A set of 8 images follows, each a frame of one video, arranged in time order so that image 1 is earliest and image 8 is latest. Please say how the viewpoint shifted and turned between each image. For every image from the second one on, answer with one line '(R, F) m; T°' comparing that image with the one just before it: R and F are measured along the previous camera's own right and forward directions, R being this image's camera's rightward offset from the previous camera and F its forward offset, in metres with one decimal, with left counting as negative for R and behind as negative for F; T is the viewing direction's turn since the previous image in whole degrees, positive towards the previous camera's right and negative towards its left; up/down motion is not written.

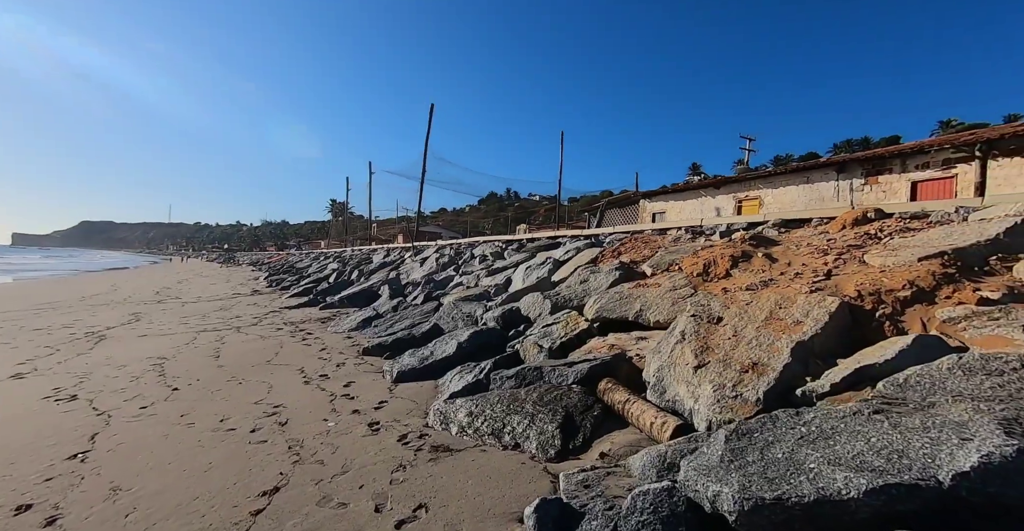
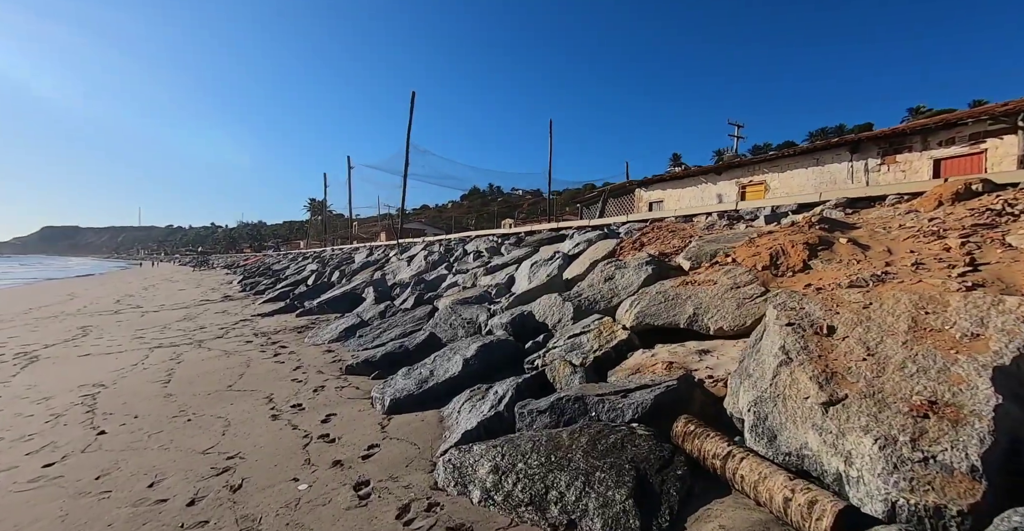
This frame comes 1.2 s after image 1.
(-0.2, +0.8) m; +2°
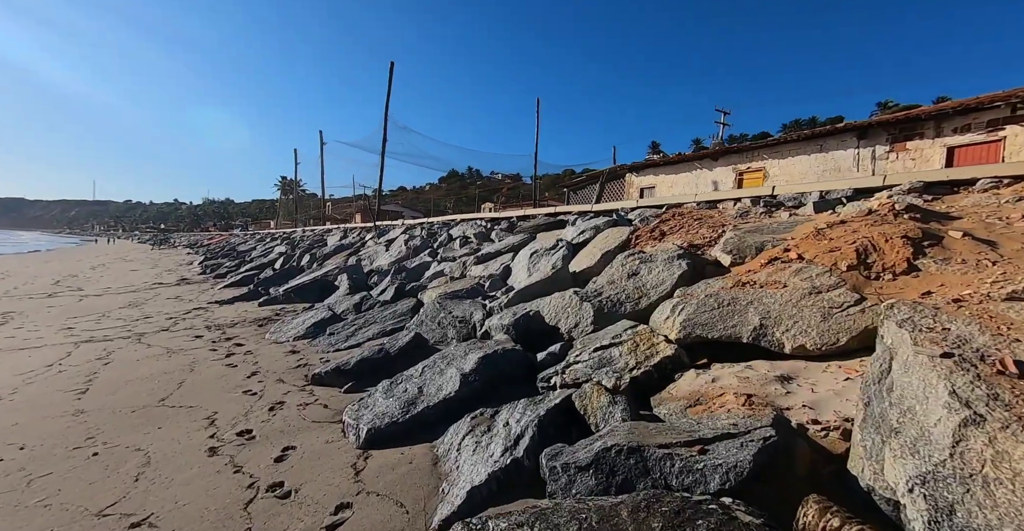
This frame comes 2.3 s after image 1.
(-0.2, +0.7) m; +3°
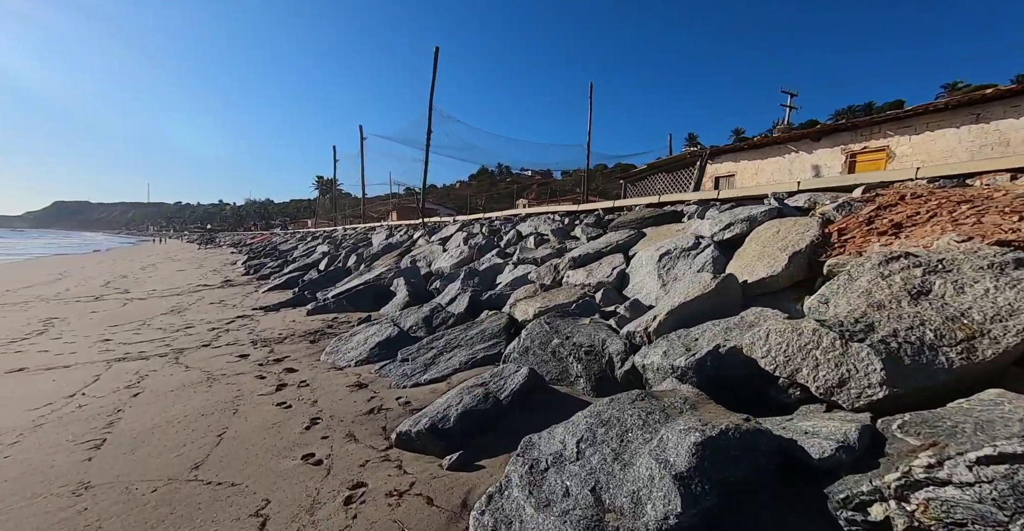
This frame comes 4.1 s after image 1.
(-0.8, +1.2) m; -4°
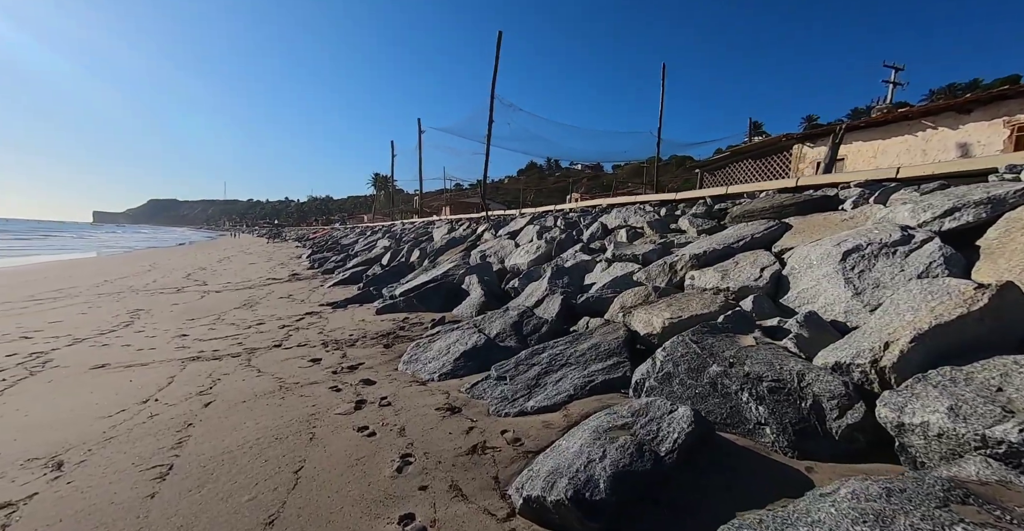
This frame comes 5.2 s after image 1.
(-0.6, +0.8) m; -7°
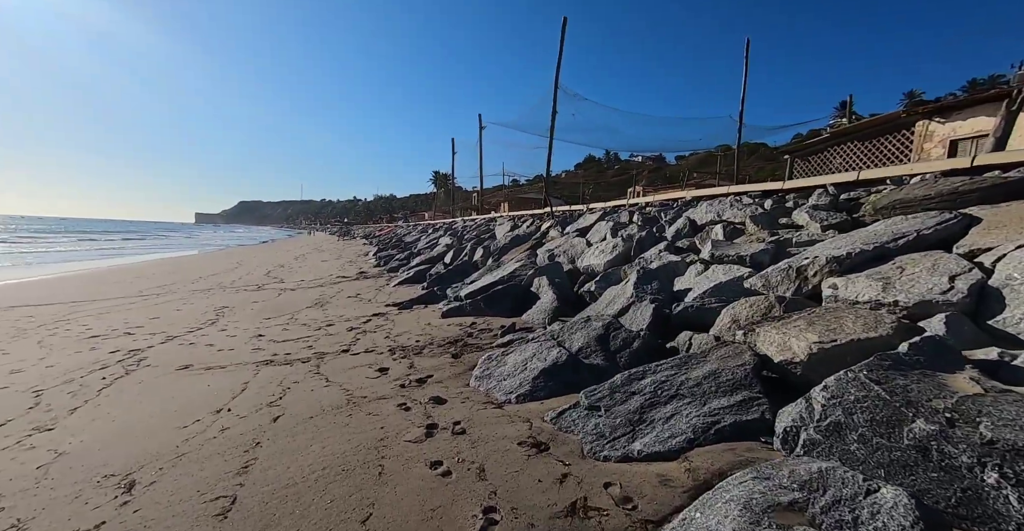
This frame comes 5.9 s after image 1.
(-0.3, +0.6) m; -8°
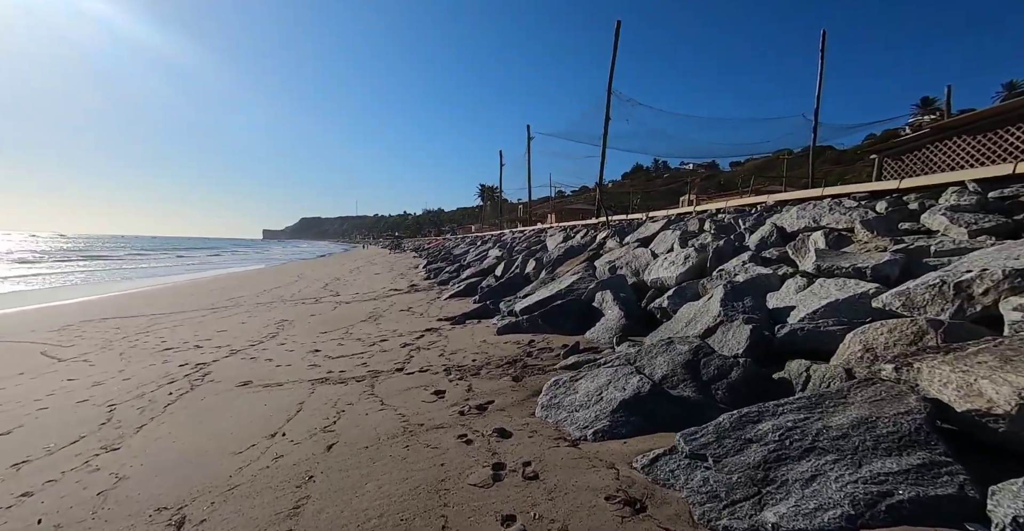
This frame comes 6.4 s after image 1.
(-0.2, +0.4) m; -6°
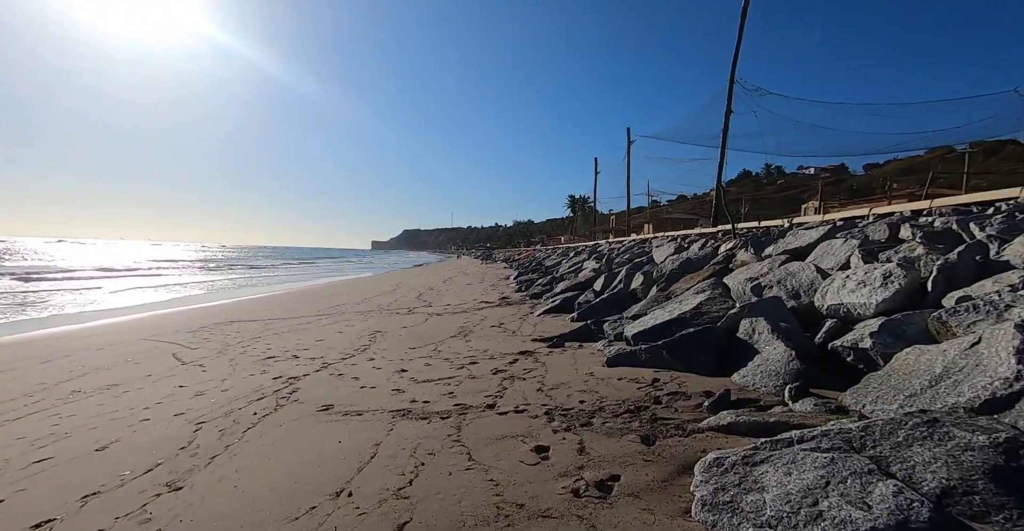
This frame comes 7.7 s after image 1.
(-0.4, +1.2) m; -12°
